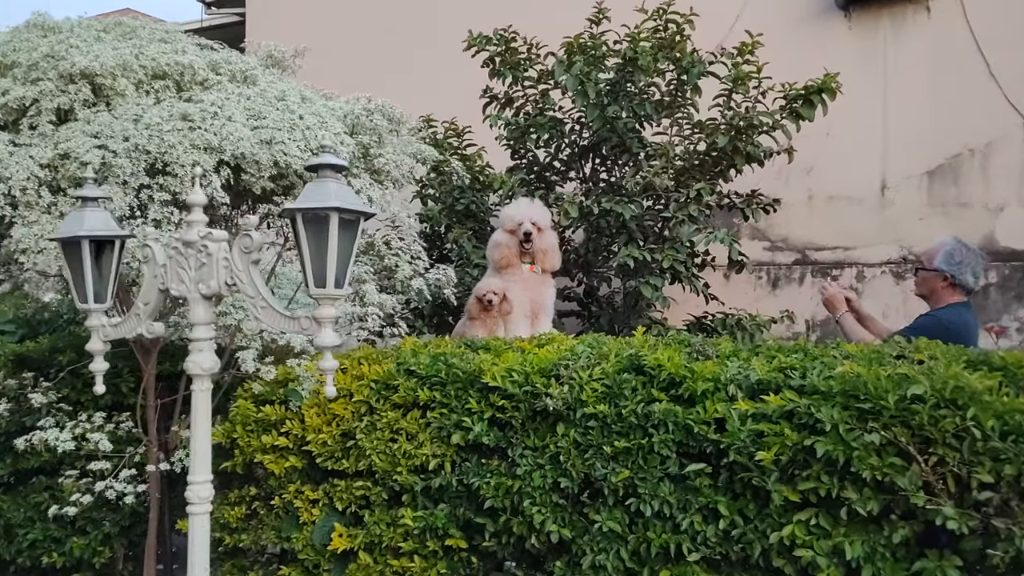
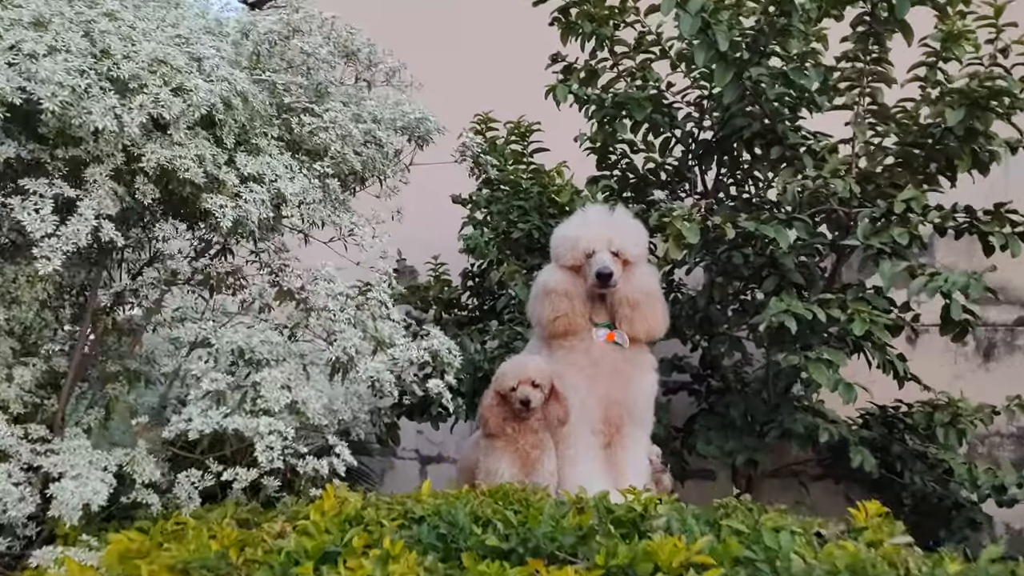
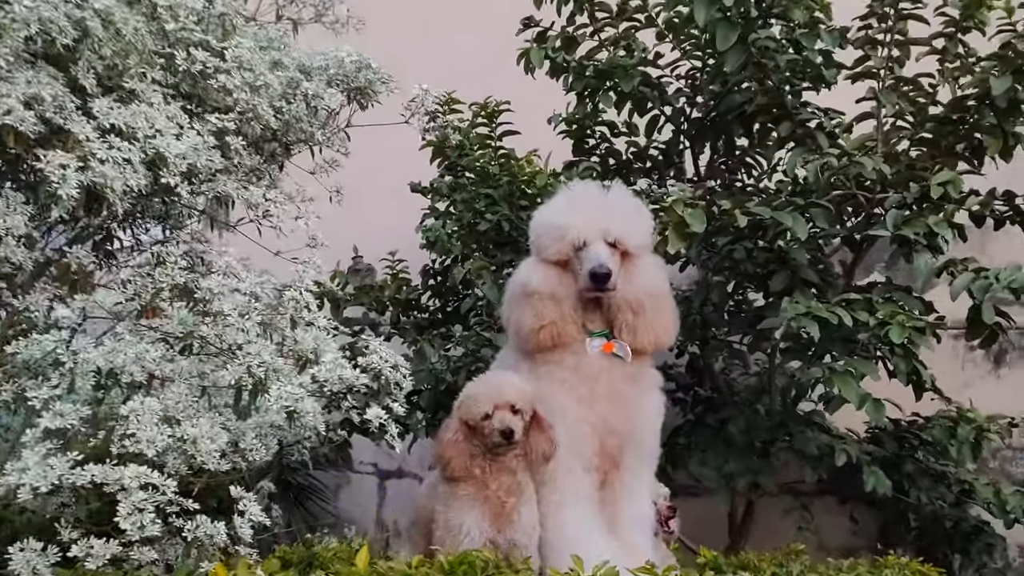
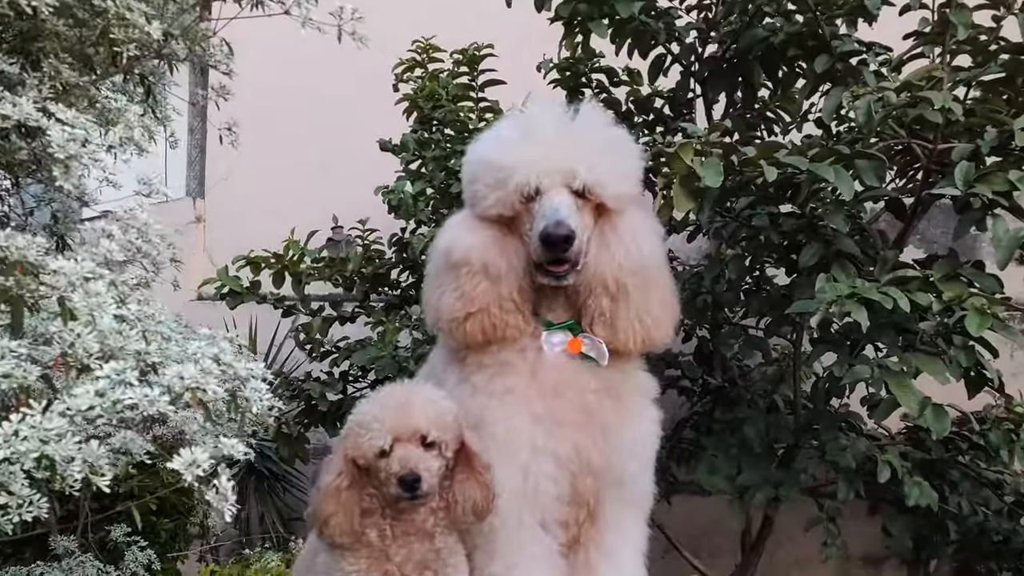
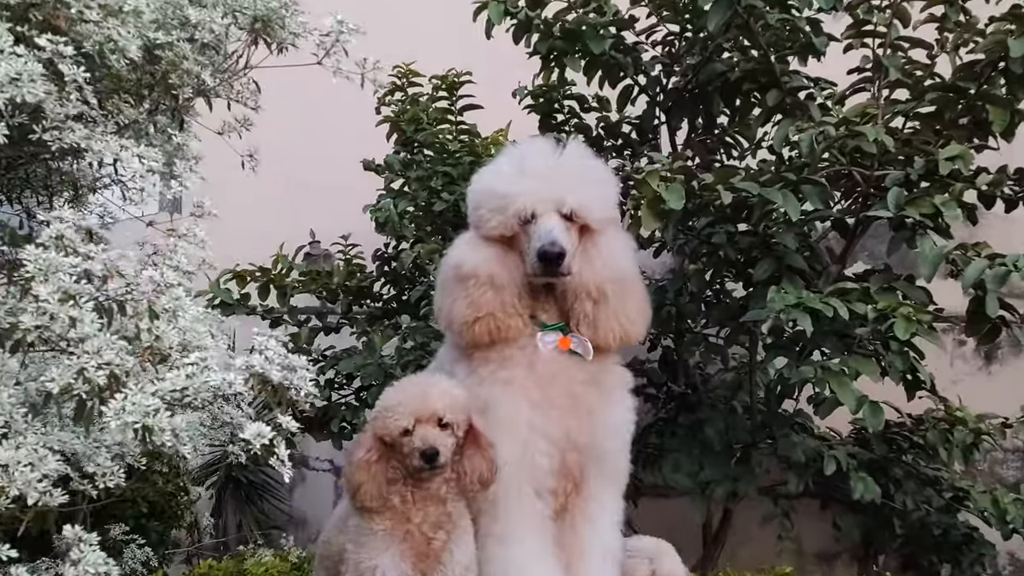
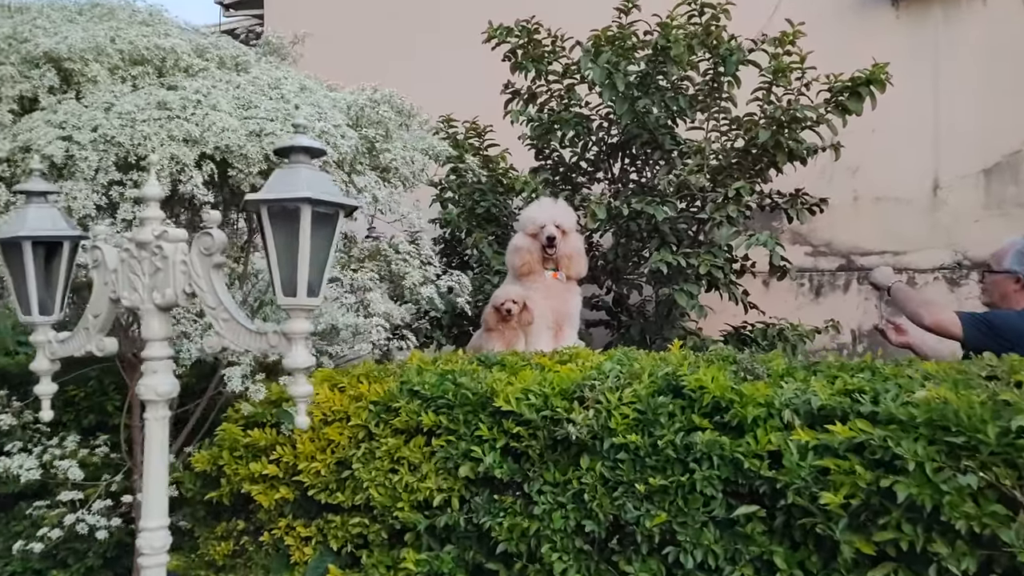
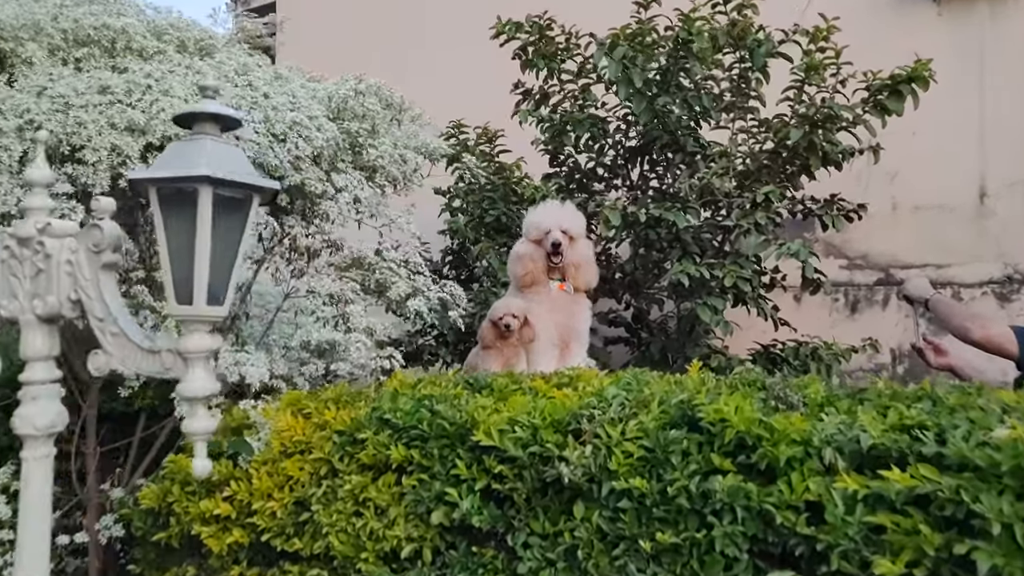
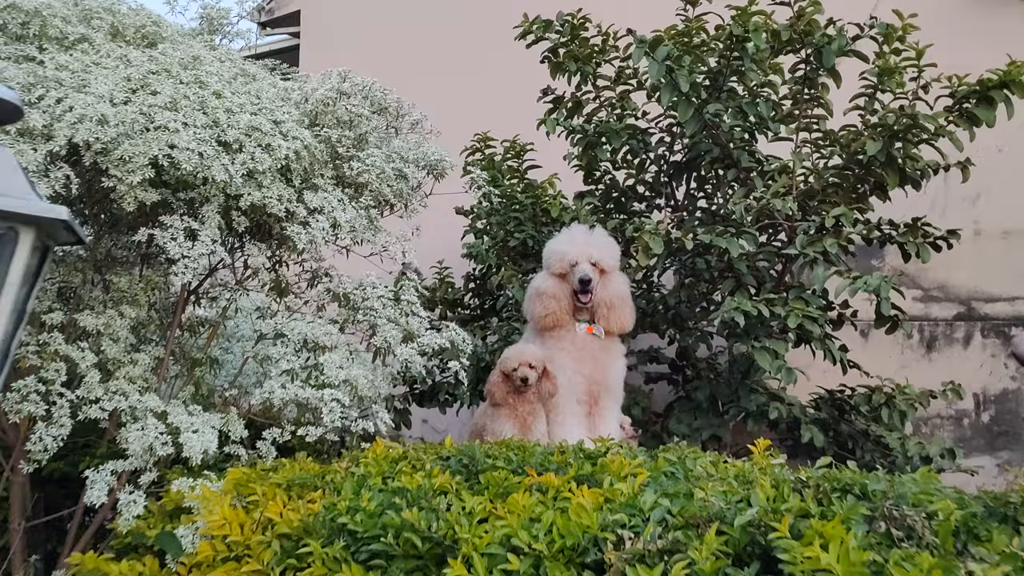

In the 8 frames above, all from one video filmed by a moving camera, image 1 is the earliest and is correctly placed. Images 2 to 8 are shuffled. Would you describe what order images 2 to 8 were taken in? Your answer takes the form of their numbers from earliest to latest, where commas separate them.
6, 7, 8, 2, 3, 5, 4
